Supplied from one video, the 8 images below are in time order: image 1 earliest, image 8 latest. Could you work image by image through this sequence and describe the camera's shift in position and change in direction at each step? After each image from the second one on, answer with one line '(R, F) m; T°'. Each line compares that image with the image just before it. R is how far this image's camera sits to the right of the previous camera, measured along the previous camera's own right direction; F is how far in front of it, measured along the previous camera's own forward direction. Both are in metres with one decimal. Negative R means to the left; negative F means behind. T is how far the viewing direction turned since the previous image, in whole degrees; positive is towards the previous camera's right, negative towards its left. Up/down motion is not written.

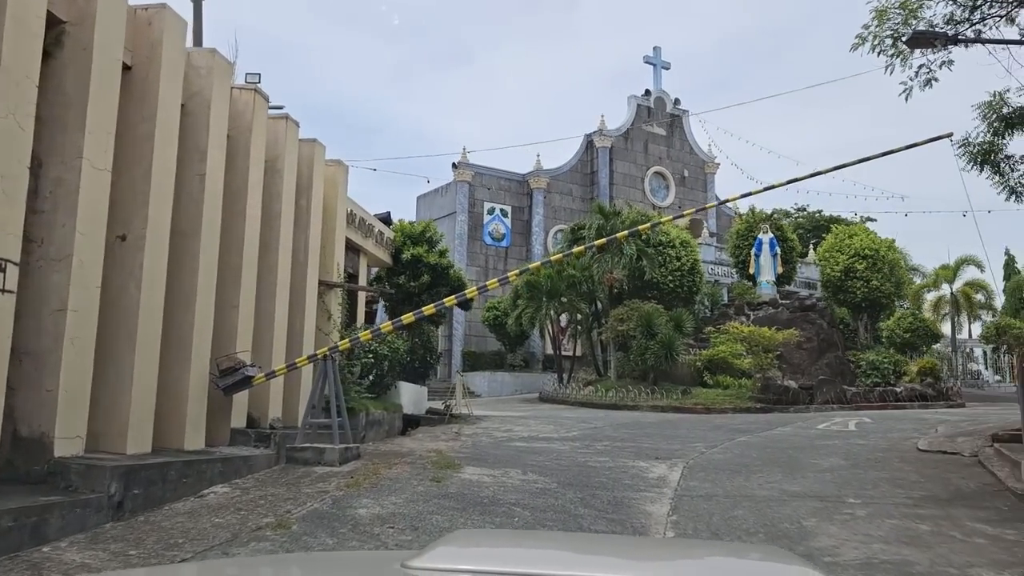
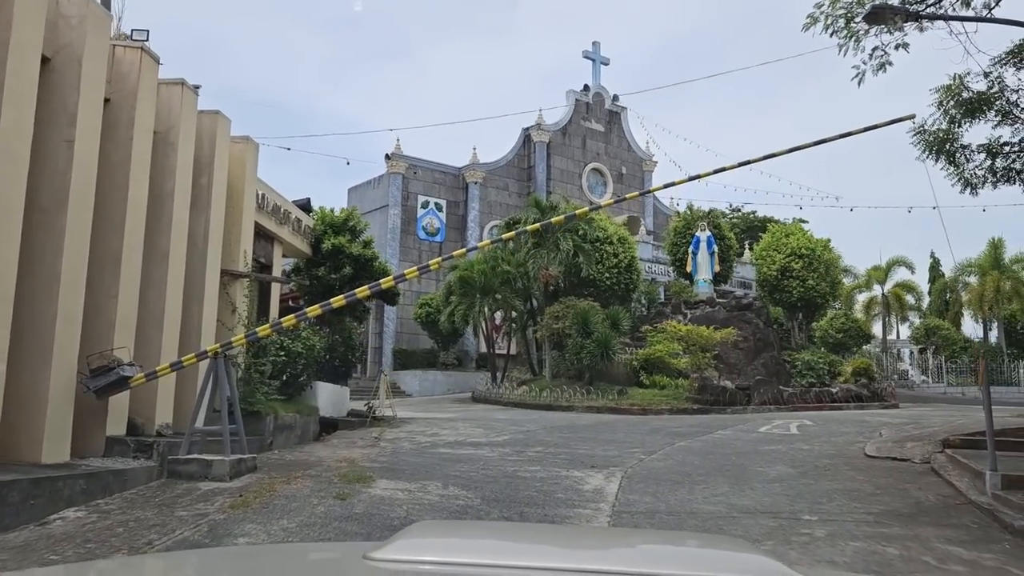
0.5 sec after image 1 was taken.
(+0.1, +0.8) m; +4°
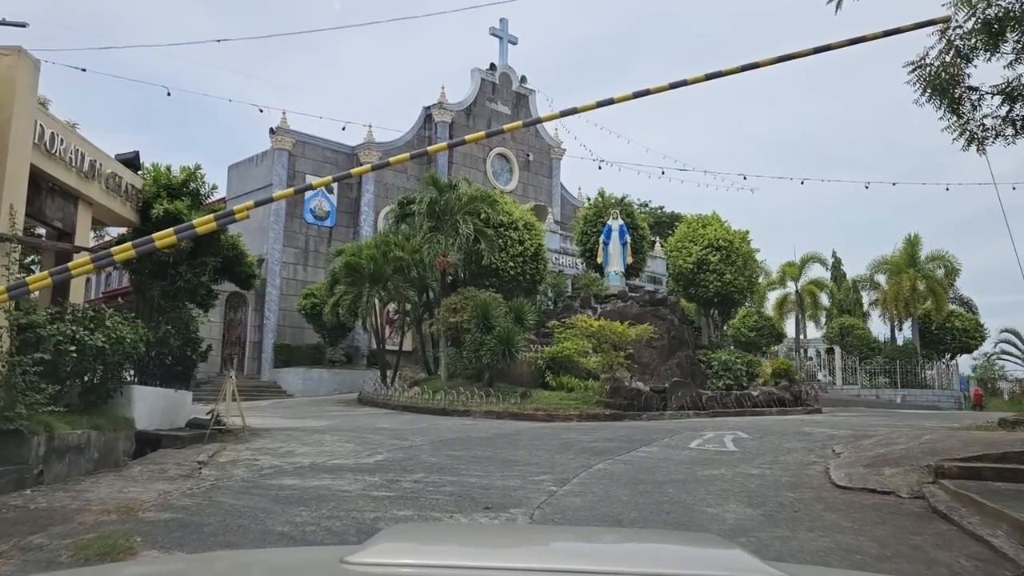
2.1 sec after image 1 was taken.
(+0.3, +2.3) m; +6°
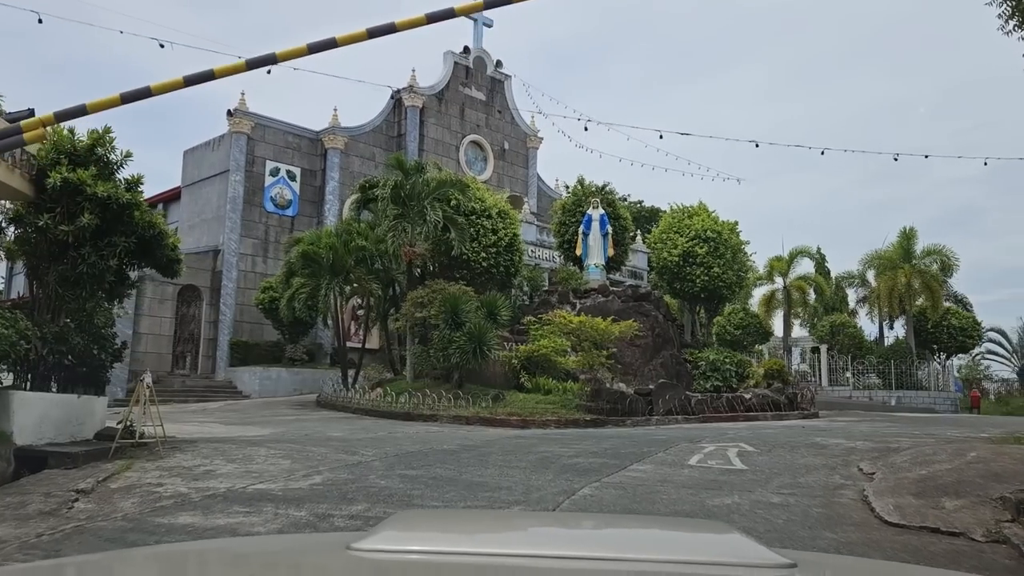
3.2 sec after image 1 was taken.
(+0.1, +1.6) m; +2°
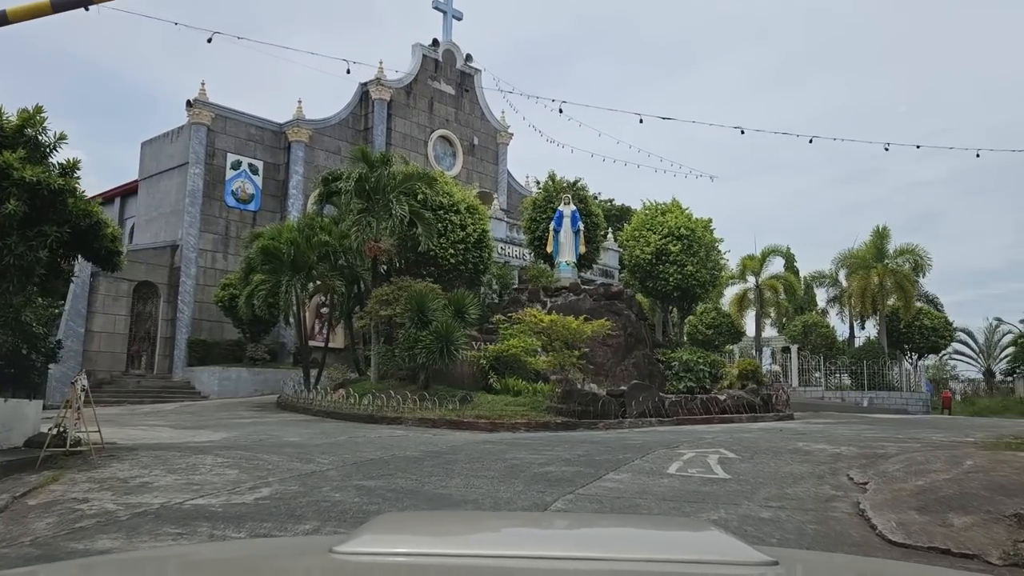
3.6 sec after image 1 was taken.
(0.0, +0.6) m; +2°
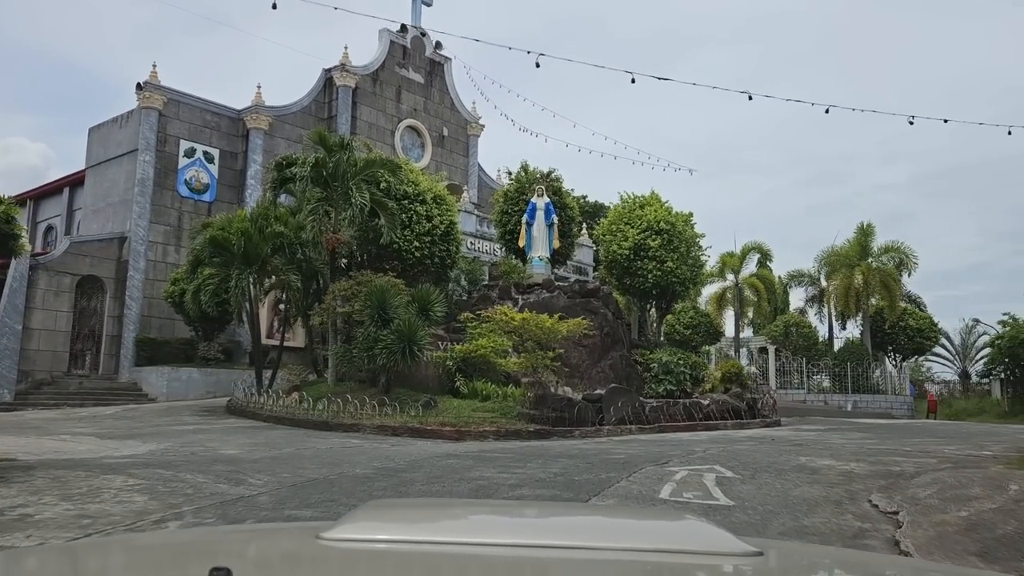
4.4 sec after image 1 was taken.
(0.0, +1.2) m; +2°
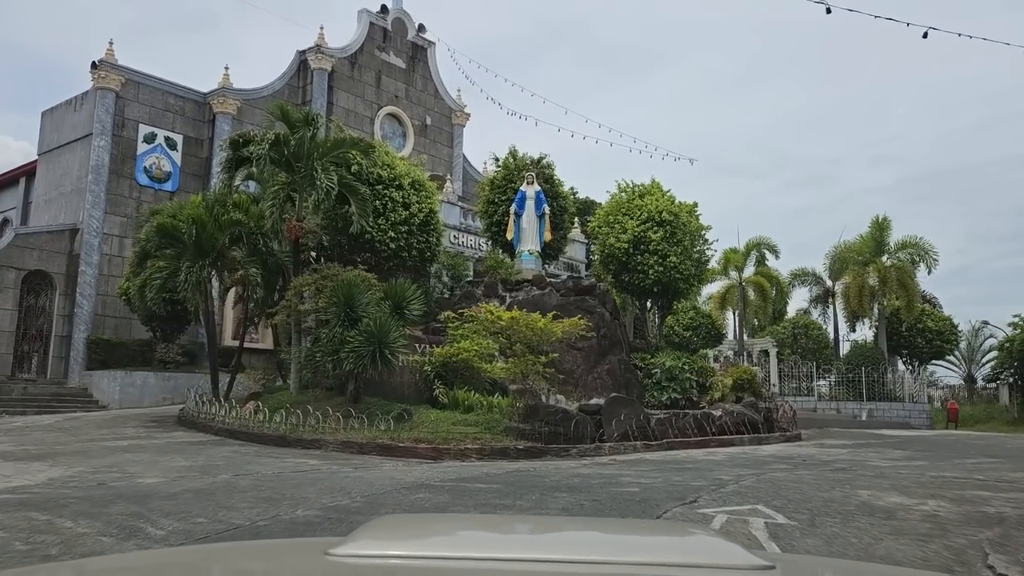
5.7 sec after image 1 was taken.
(0.0, +1.8) m; +1°
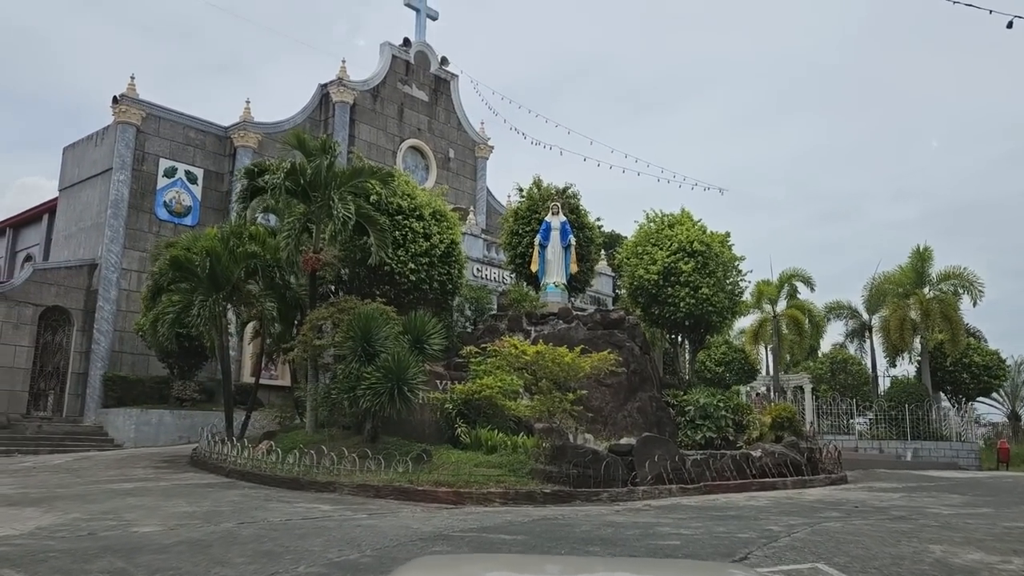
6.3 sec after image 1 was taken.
(0.0, +0.6) m; -2°
